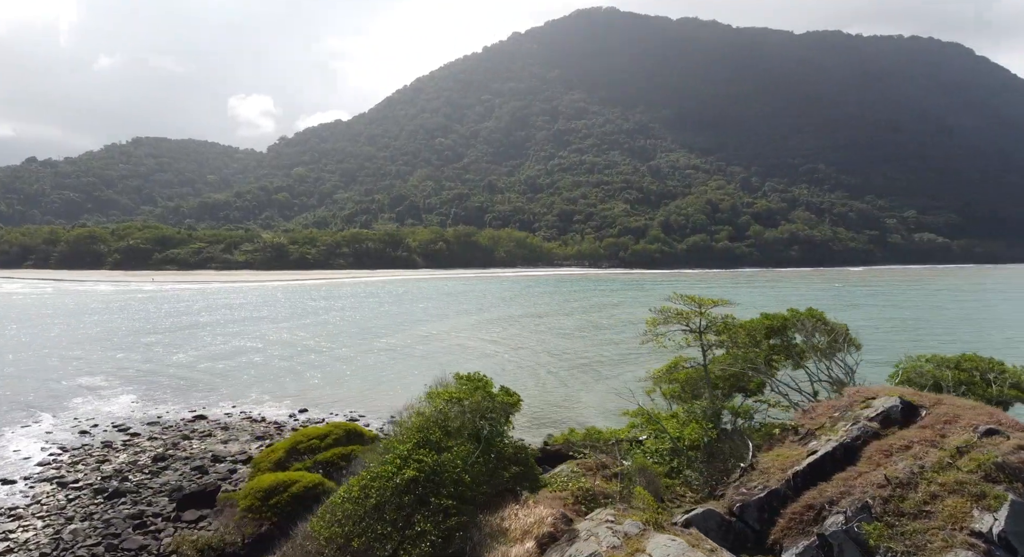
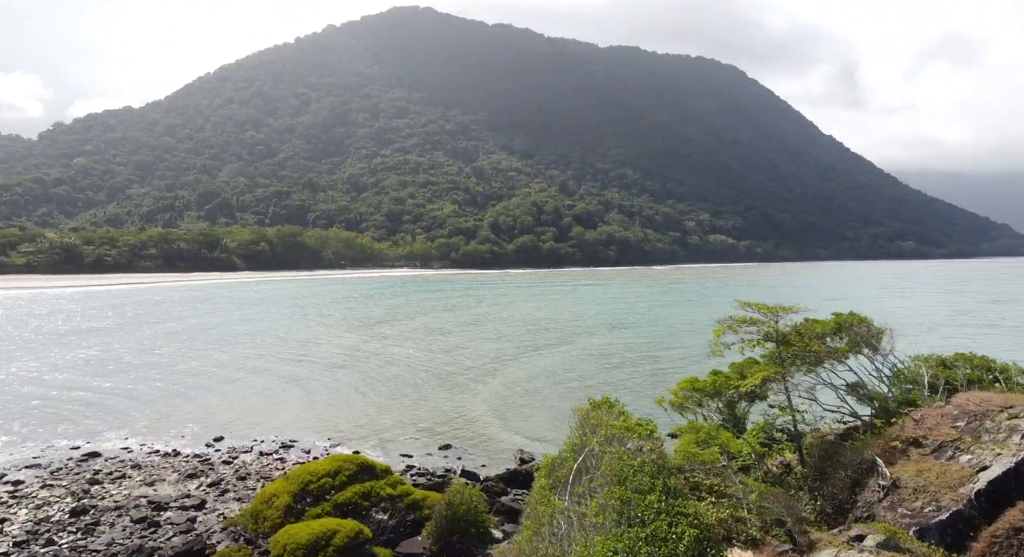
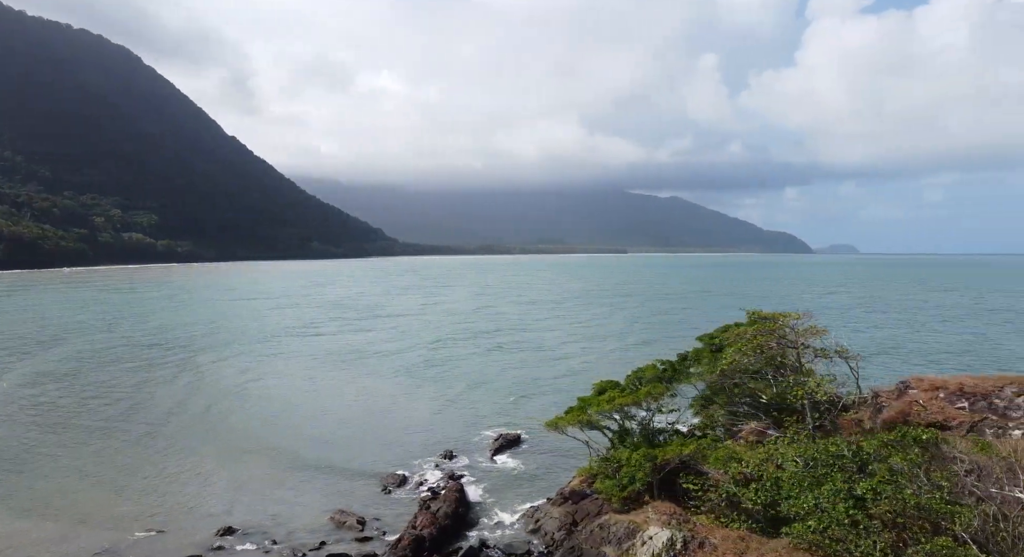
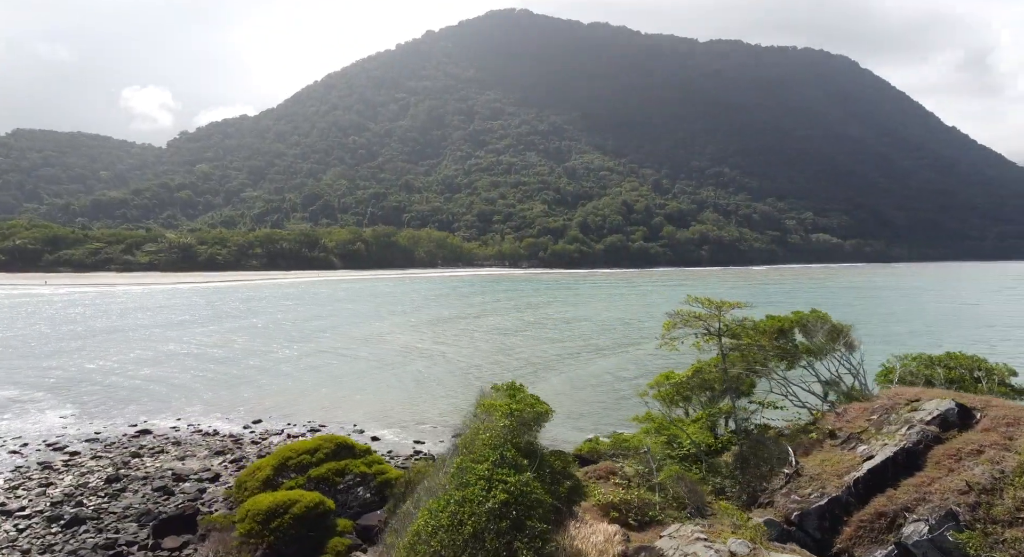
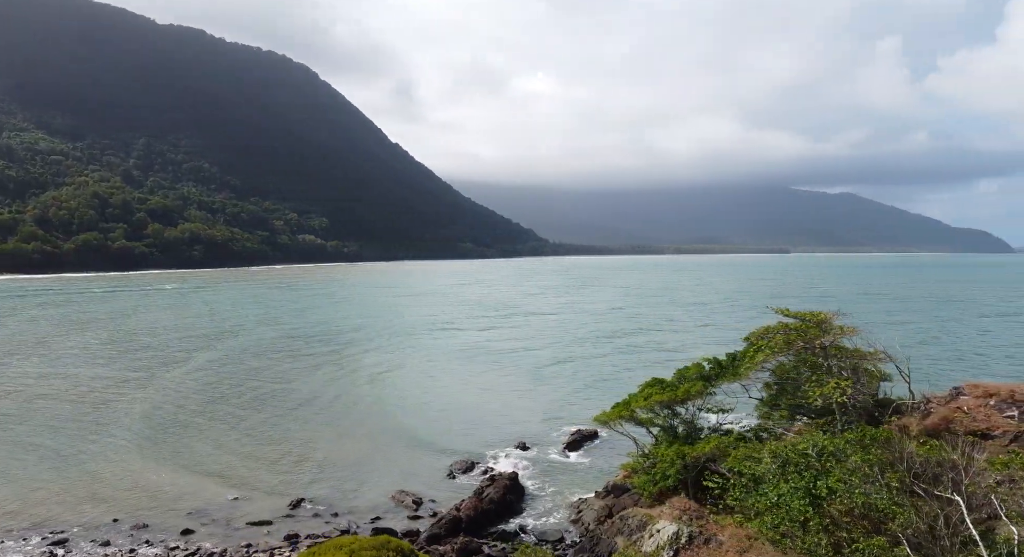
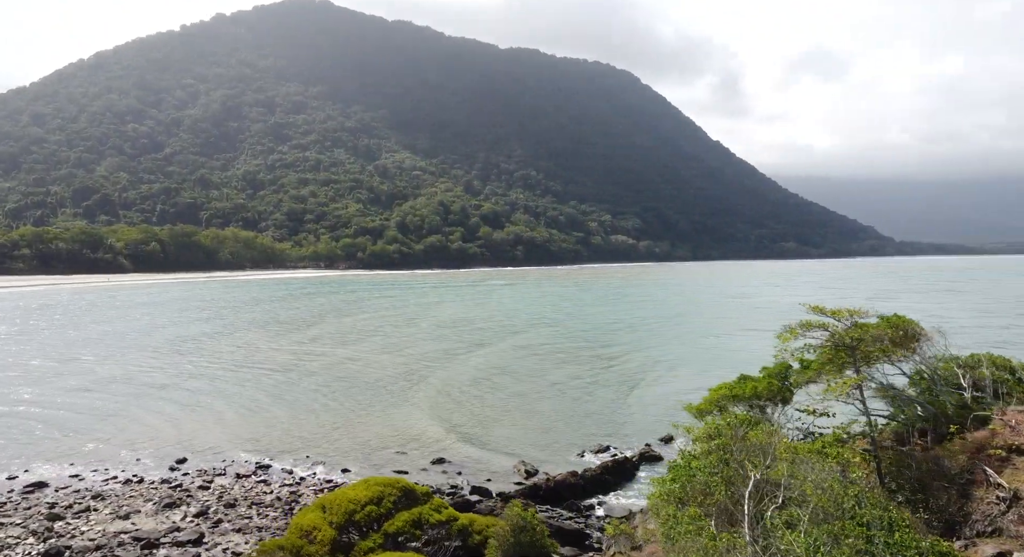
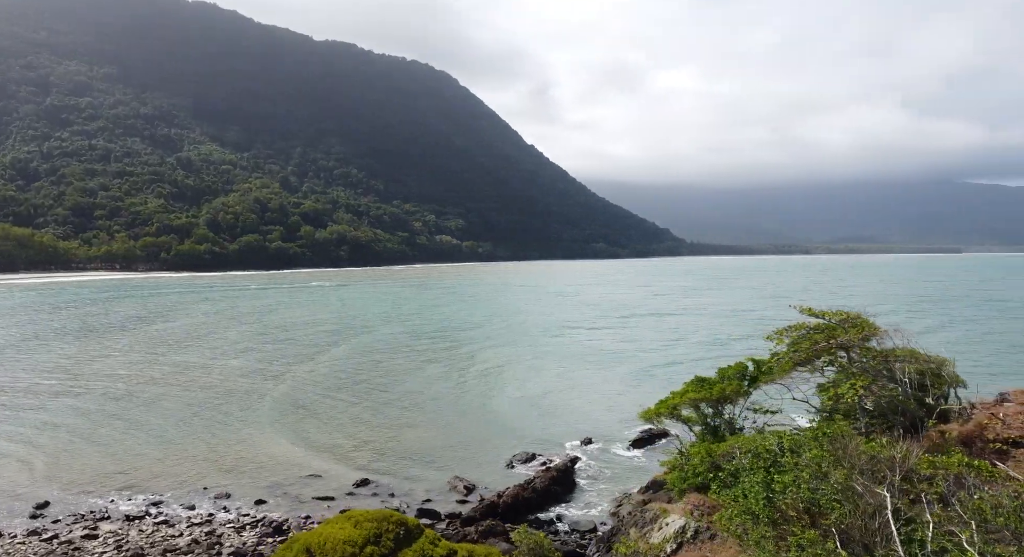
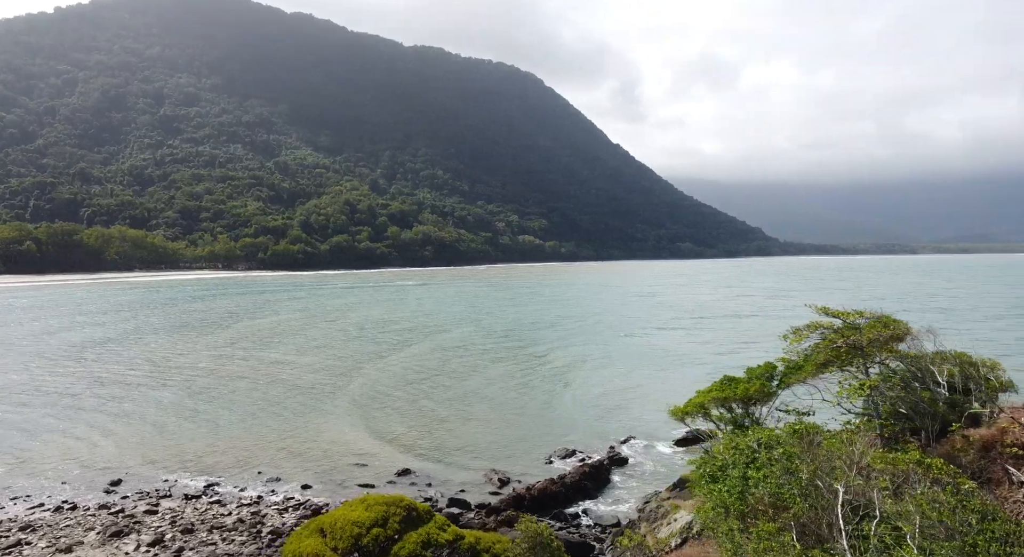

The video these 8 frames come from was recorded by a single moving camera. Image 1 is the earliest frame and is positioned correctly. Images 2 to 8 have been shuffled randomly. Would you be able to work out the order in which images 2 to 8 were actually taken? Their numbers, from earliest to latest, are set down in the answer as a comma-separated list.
4, 2, 6, 8, 7, 5, 3
